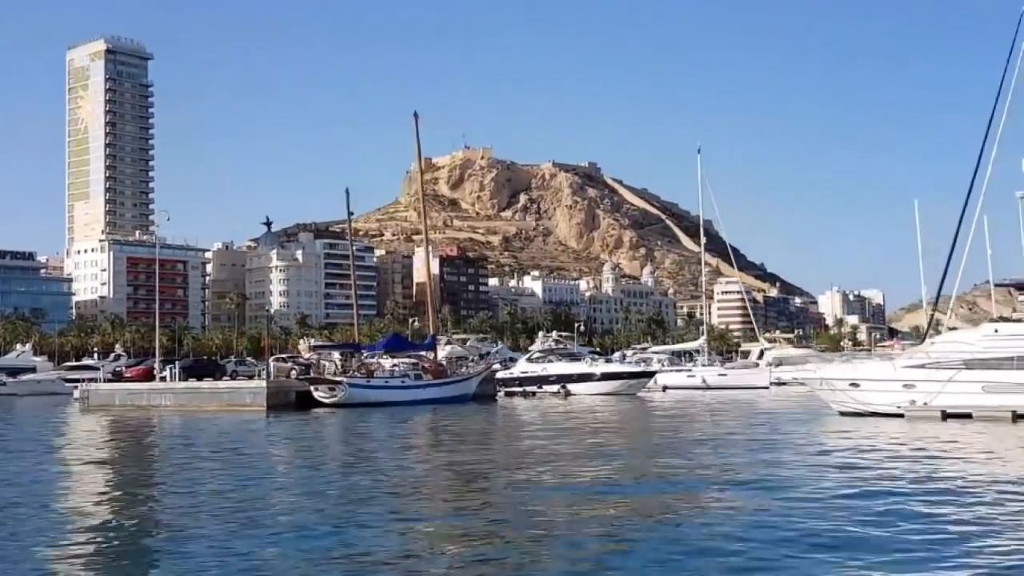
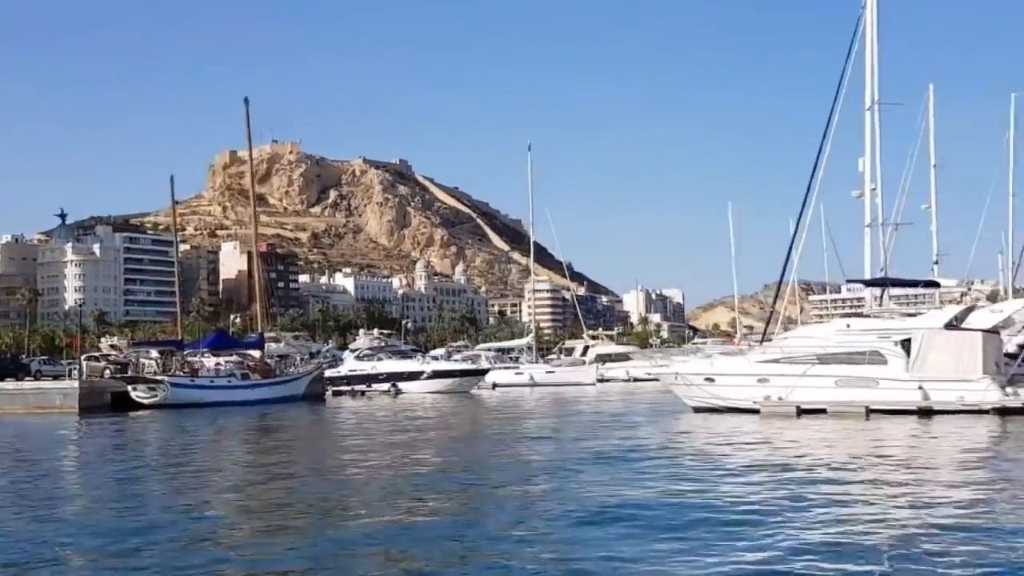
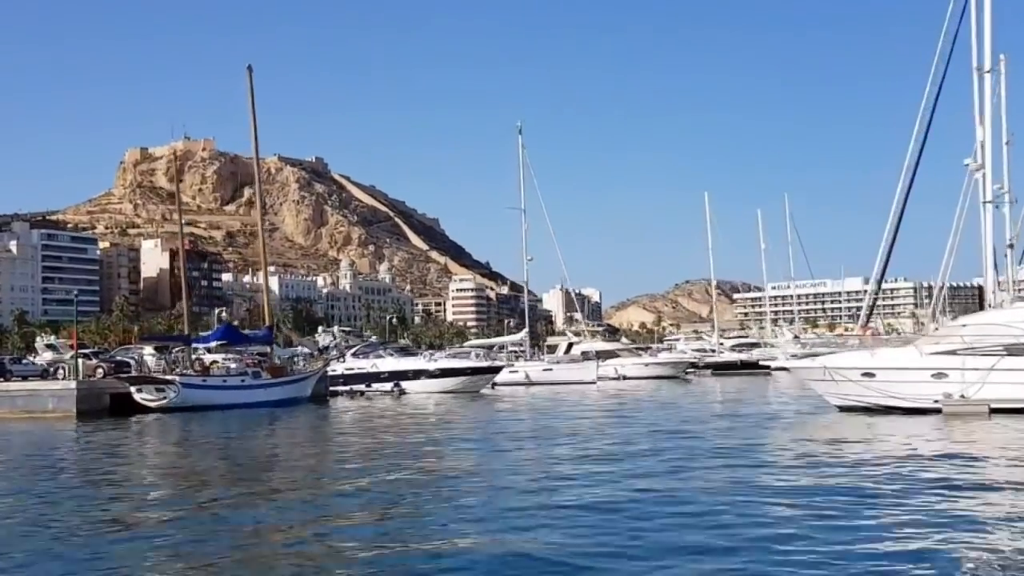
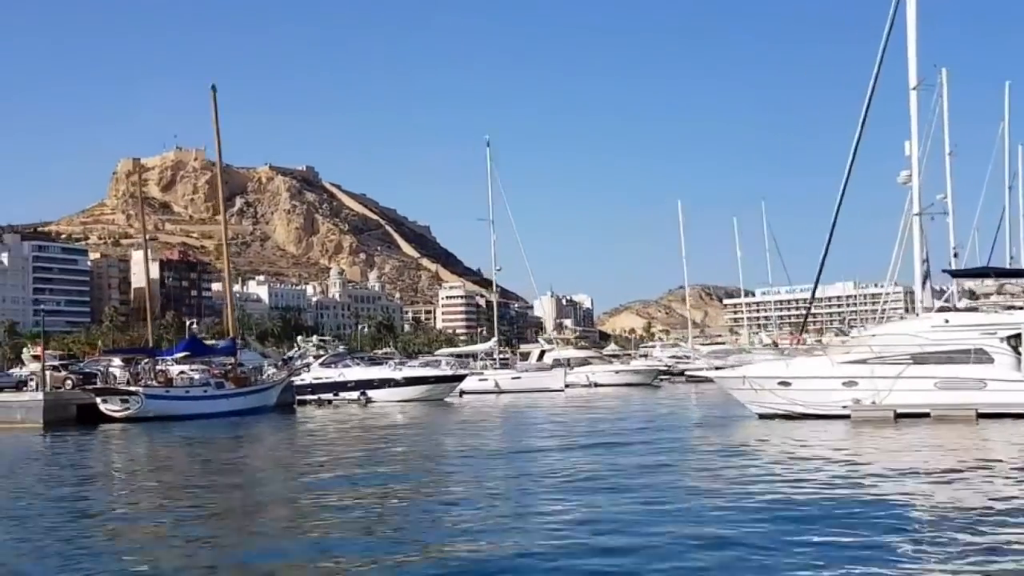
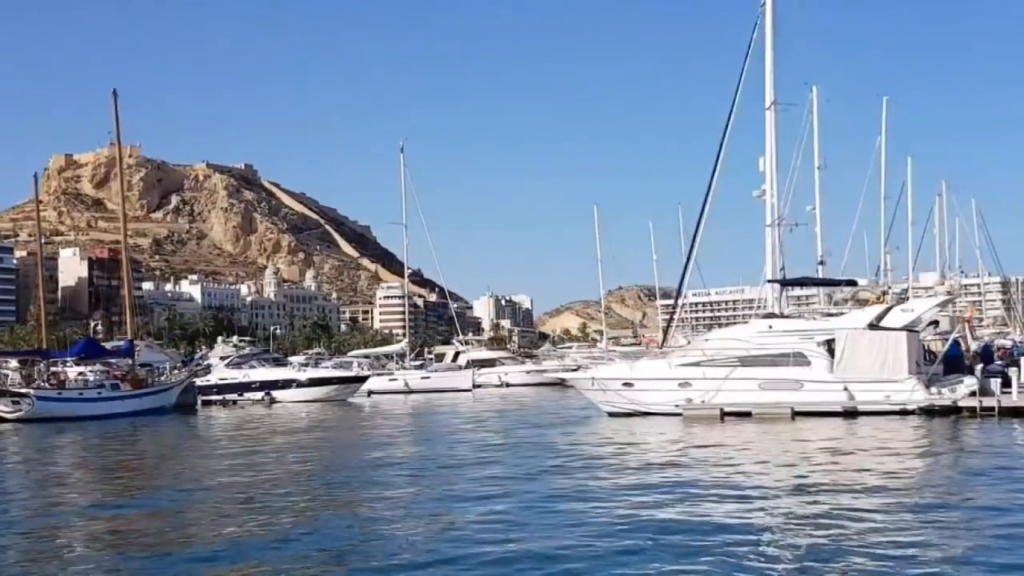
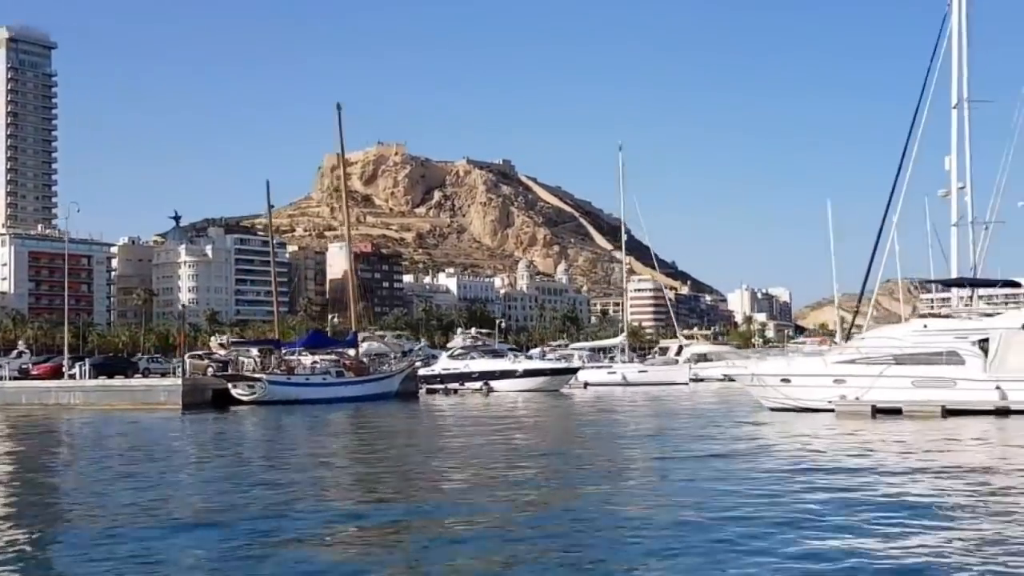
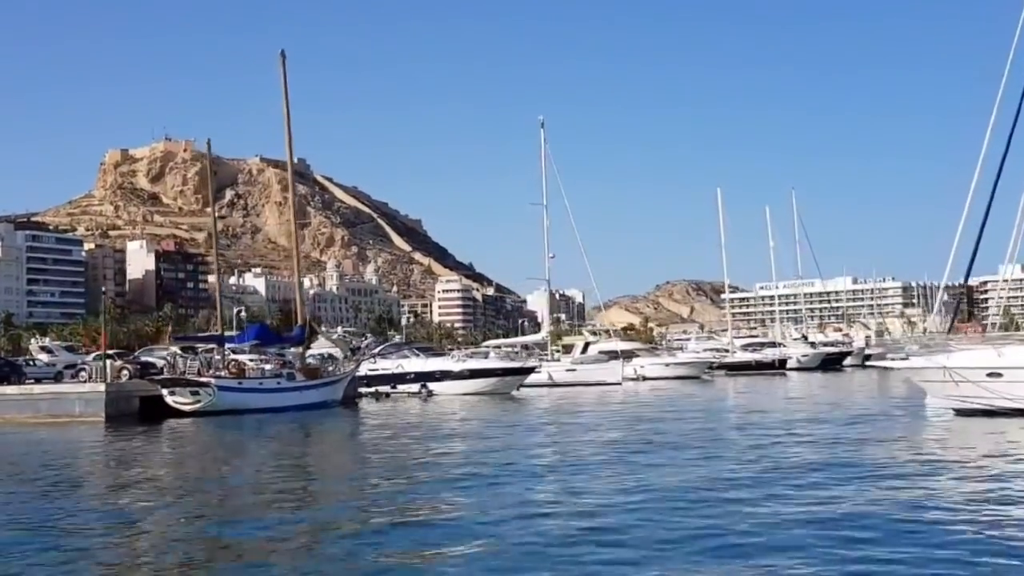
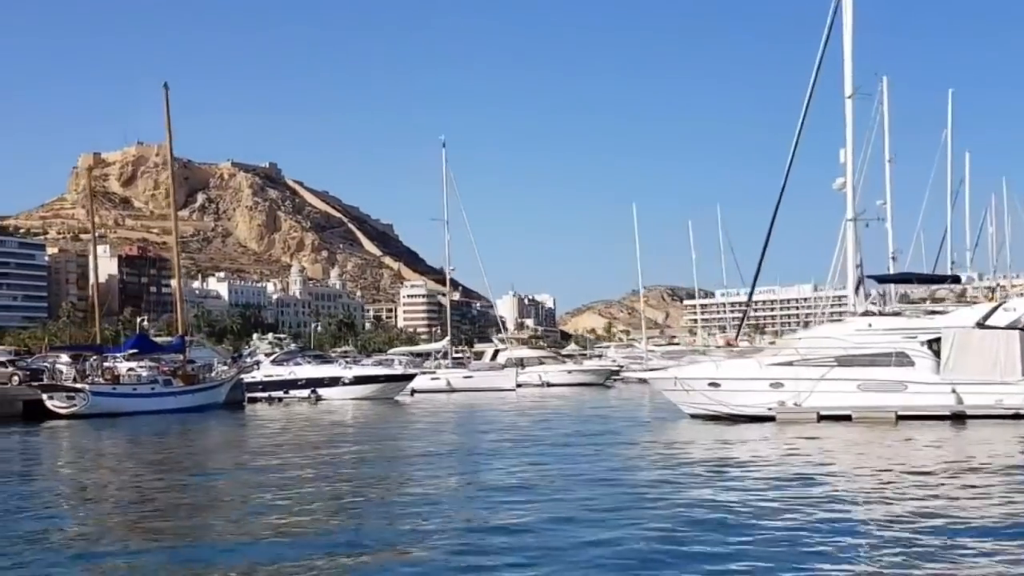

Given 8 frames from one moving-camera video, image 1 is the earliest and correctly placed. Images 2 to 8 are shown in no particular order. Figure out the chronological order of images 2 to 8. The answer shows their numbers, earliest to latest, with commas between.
6, 2, 5, 8, 4, 3, 7
